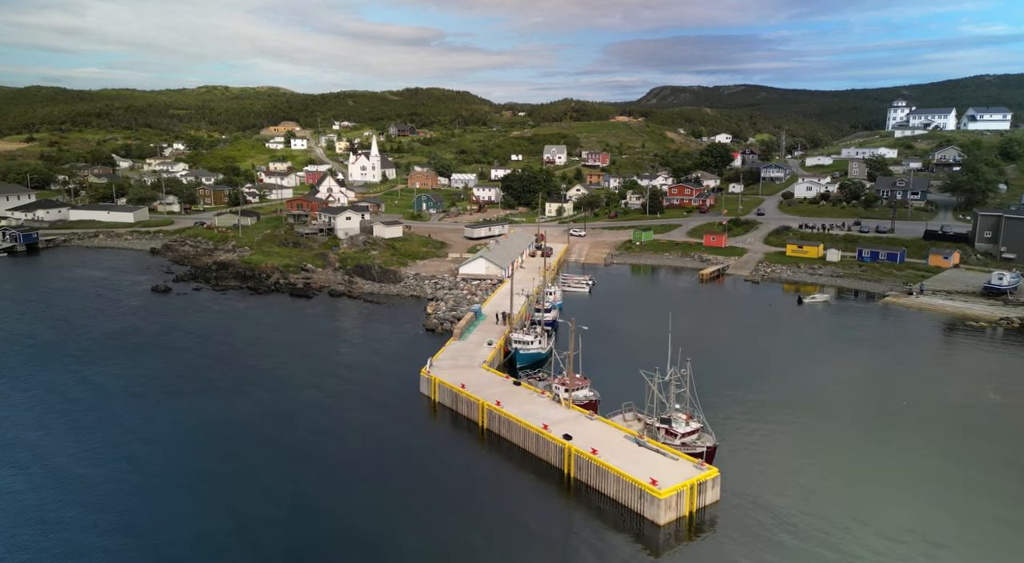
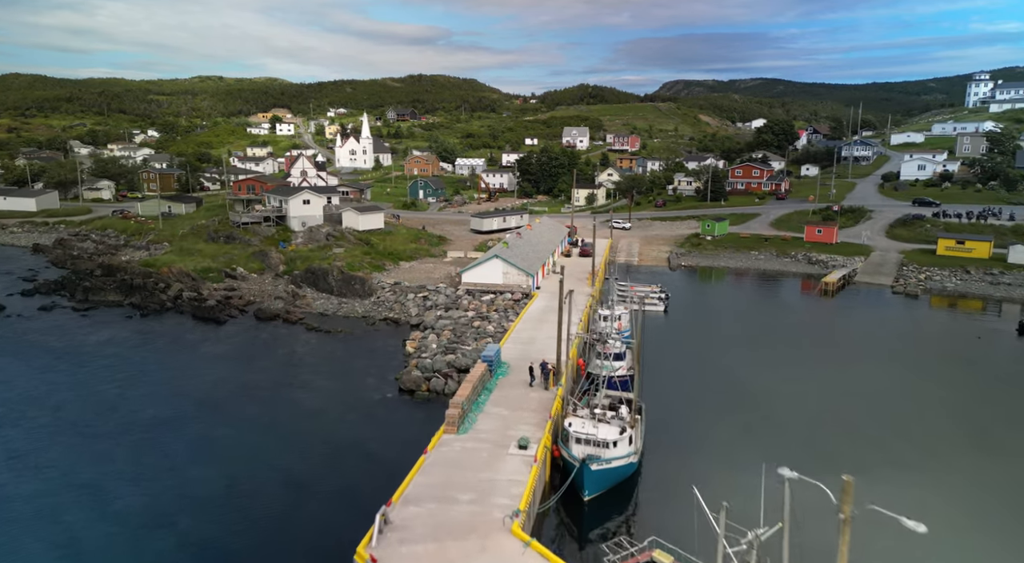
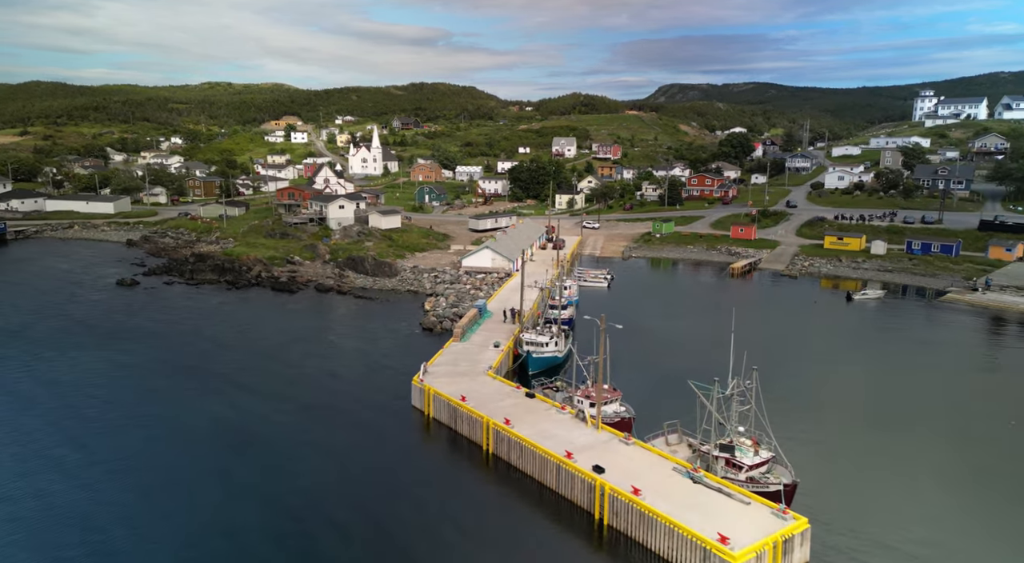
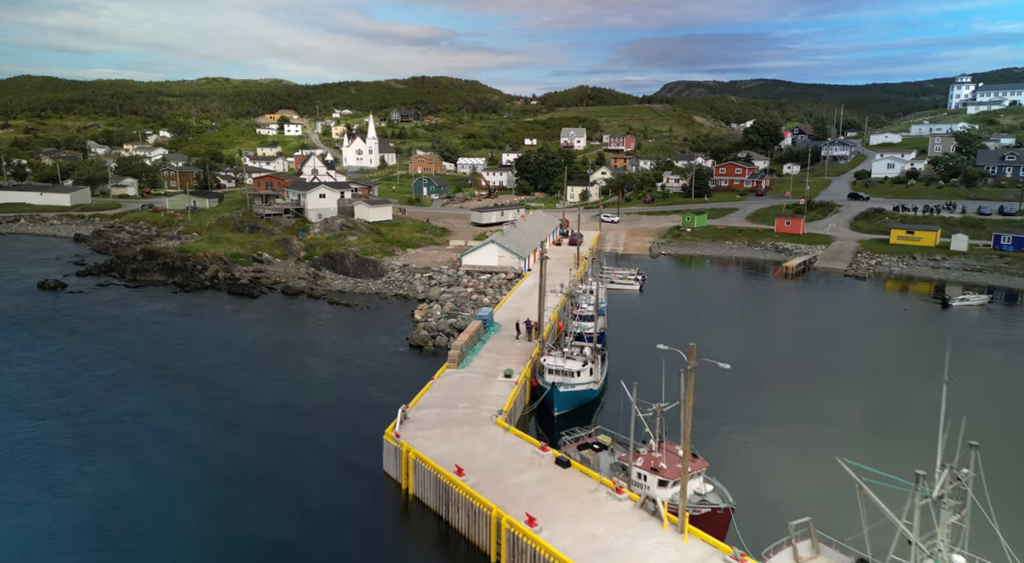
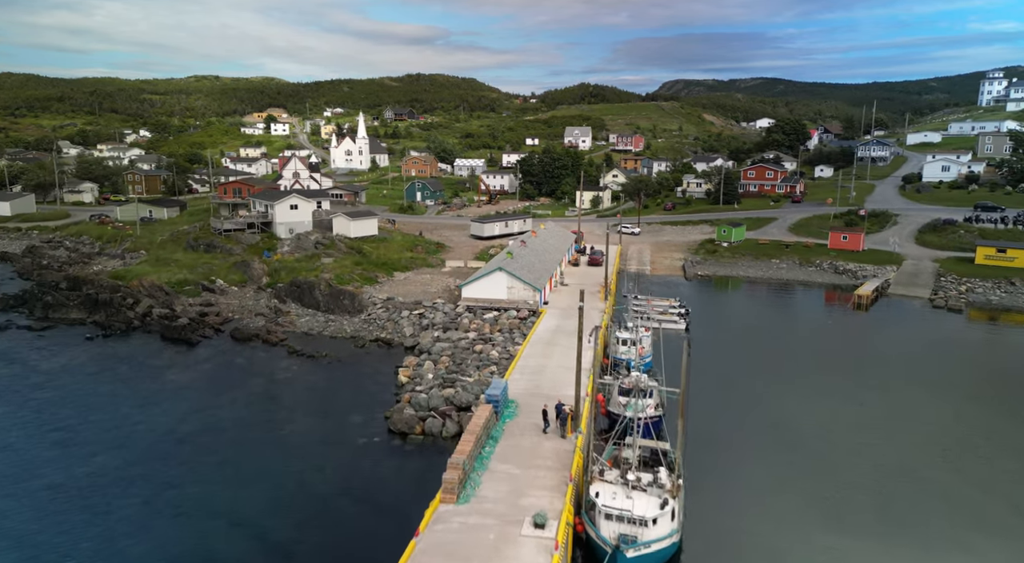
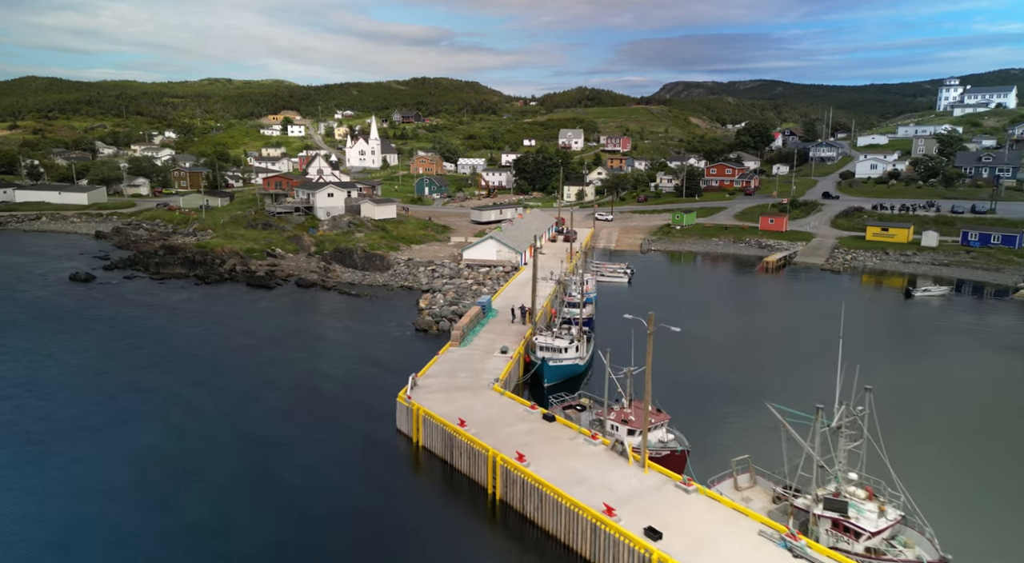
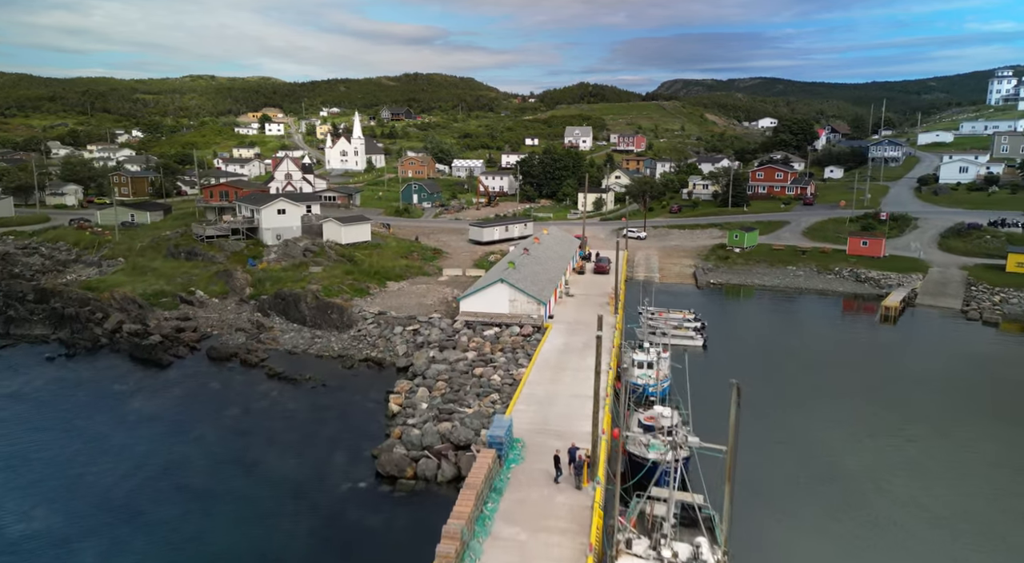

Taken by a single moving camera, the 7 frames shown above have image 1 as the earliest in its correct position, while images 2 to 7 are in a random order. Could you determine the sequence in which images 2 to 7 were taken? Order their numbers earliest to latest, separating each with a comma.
3, 6, 4, 2, 5, 7
